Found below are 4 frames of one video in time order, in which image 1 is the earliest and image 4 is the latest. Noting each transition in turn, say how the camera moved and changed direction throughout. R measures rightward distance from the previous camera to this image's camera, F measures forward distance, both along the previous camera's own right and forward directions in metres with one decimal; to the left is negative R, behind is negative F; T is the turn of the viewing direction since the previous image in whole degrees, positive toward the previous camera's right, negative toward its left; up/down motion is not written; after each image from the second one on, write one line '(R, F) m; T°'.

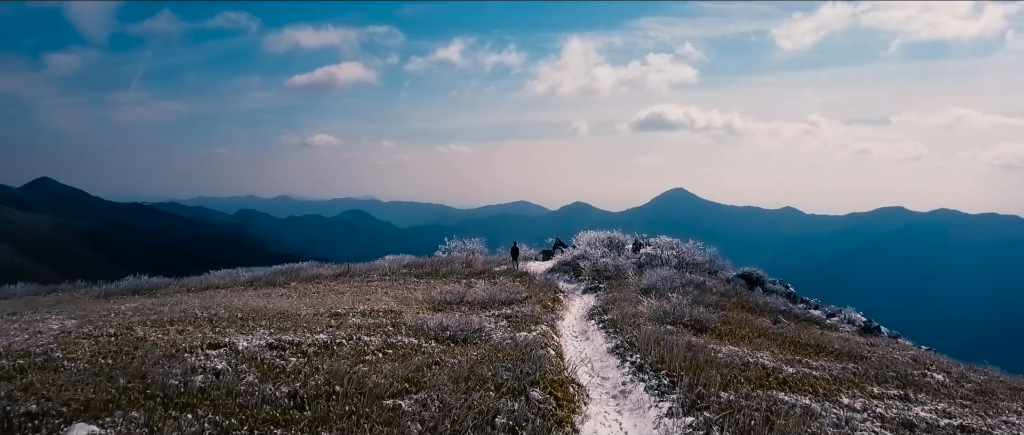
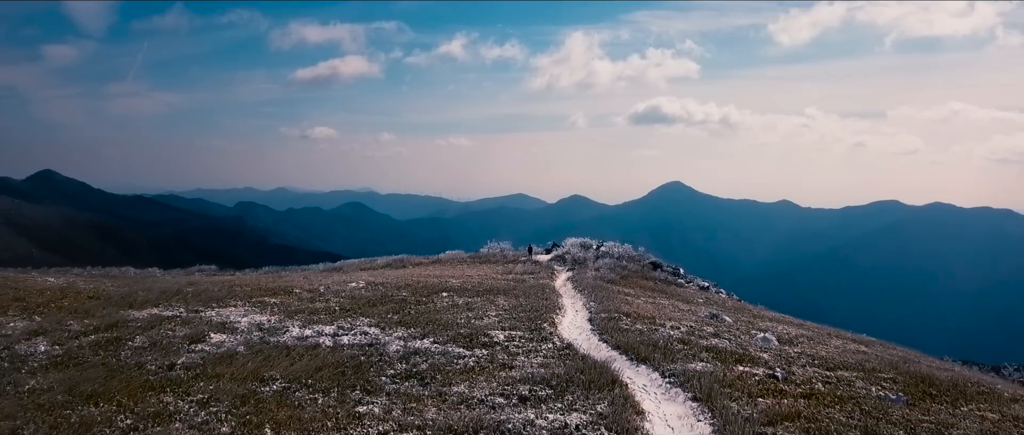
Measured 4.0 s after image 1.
(-2.4, -27.6) m; 0°
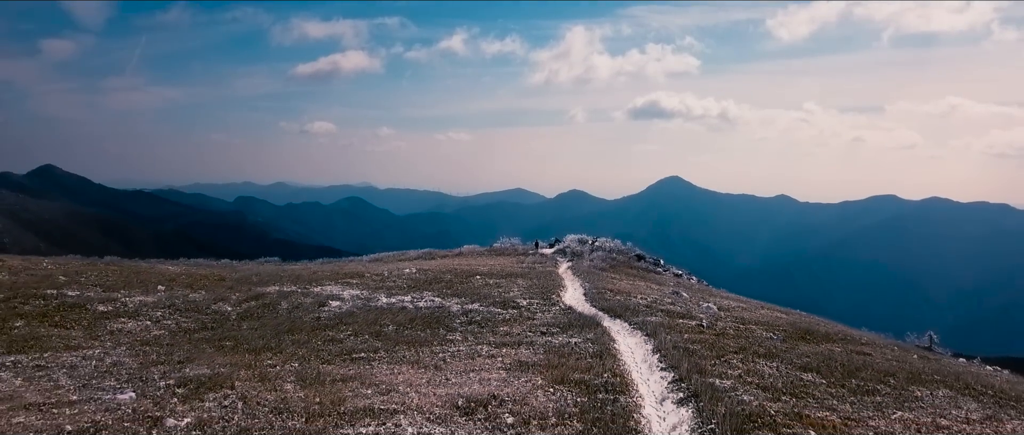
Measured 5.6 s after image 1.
(-1.6, -12.7) m; 0°
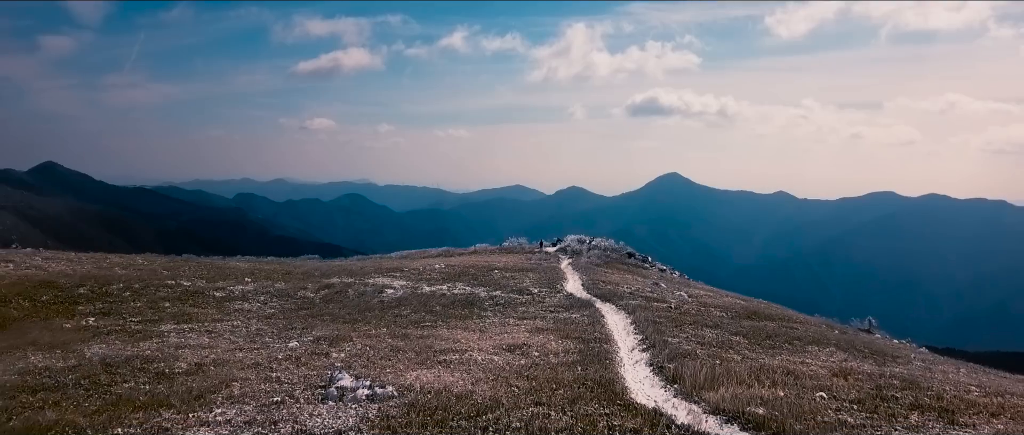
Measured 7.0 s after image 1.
(-1.5, -11.3) m; 0°
